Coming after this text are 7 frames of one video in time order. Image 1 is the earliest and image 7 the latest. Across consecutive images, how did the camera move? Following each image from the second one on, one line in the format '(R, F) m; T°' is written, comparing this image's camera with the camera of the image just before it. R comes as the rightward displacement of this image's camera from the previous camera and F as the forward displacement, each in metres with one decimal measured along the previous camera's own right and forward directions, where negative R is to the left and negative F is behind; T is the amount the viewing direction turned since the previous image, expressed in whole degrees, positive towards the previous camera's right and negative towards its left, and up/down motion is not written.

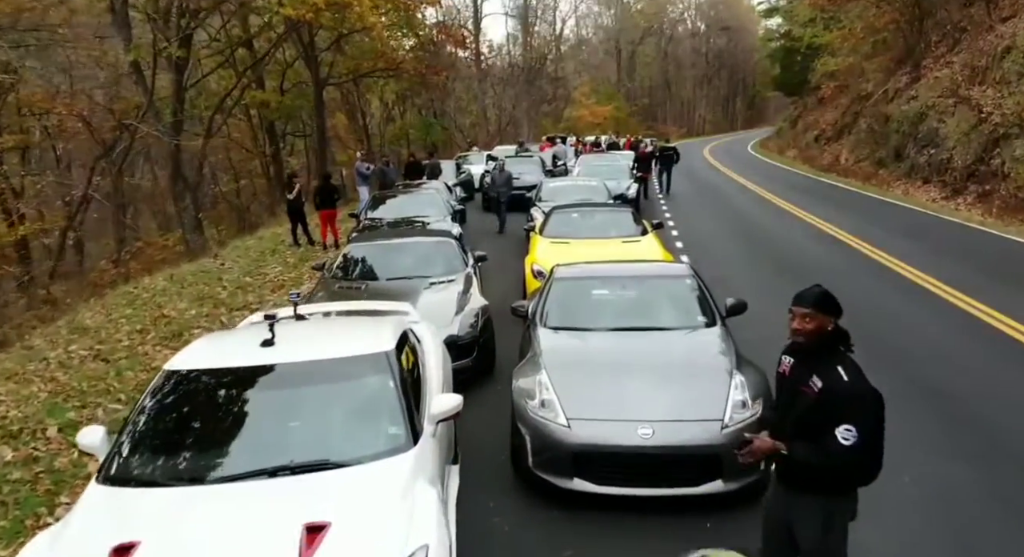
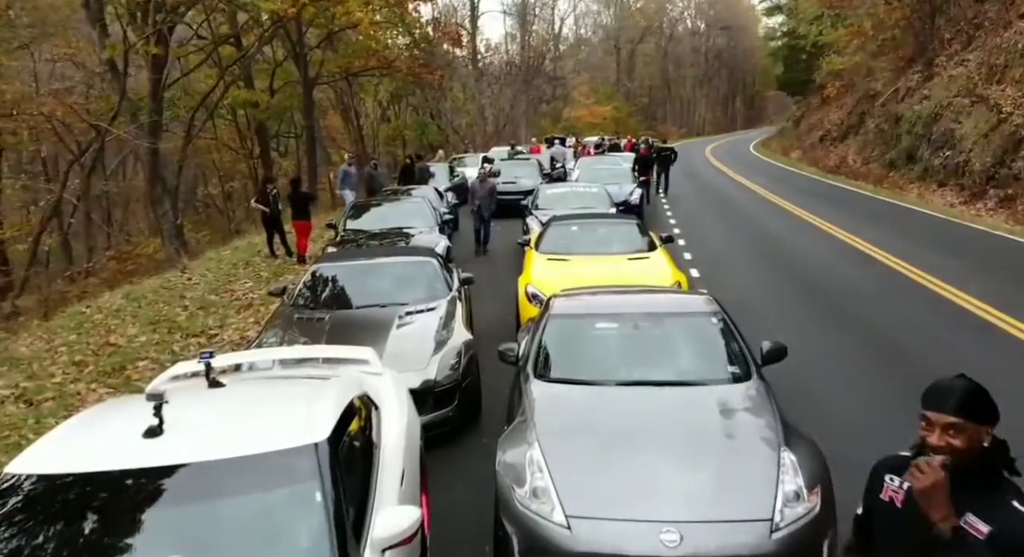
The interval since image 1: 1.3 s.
(+0.1, +1.2) m; 0°
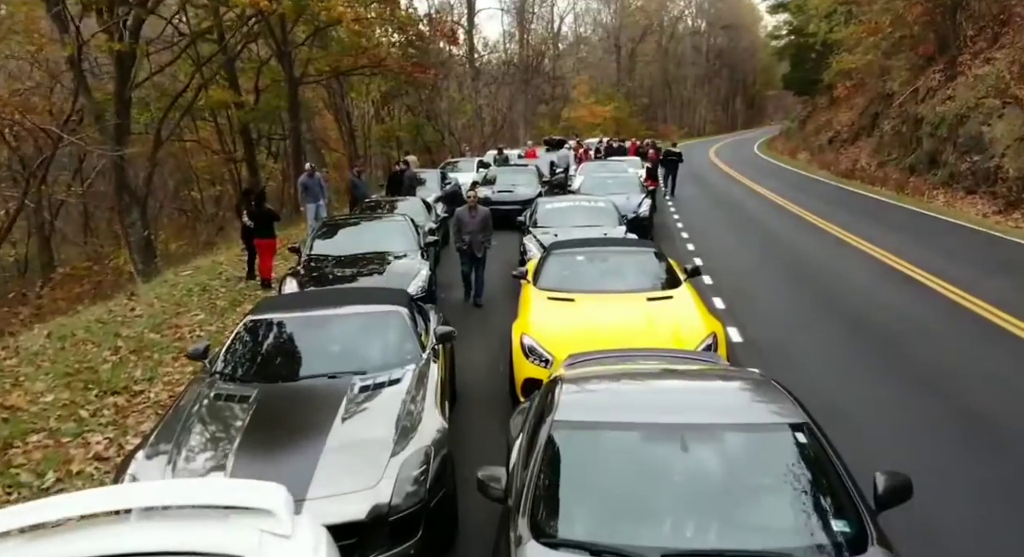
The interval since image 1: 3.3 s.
(+0.1, +1.8) m; 0°
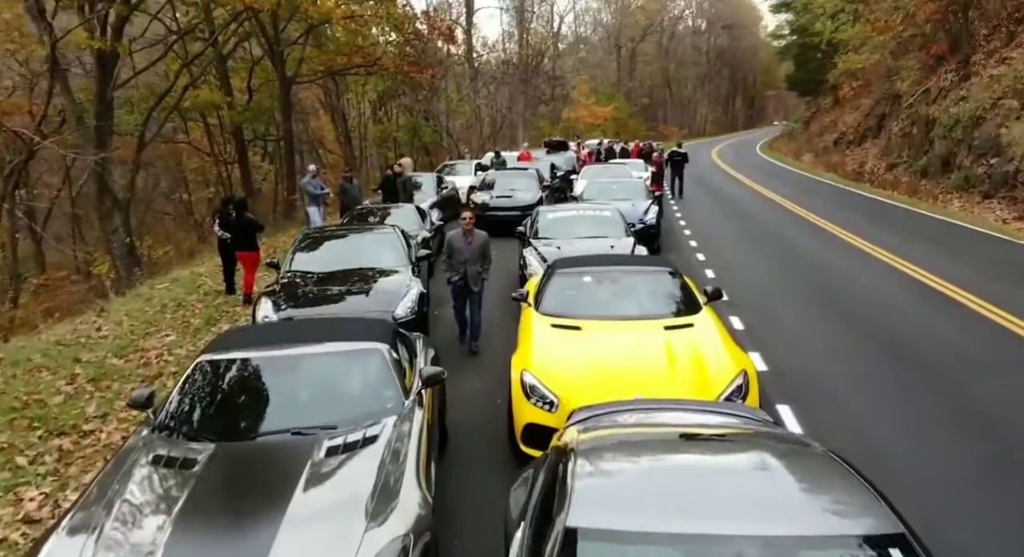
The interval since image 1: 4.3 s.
(0.0, +0.9) m; 0°
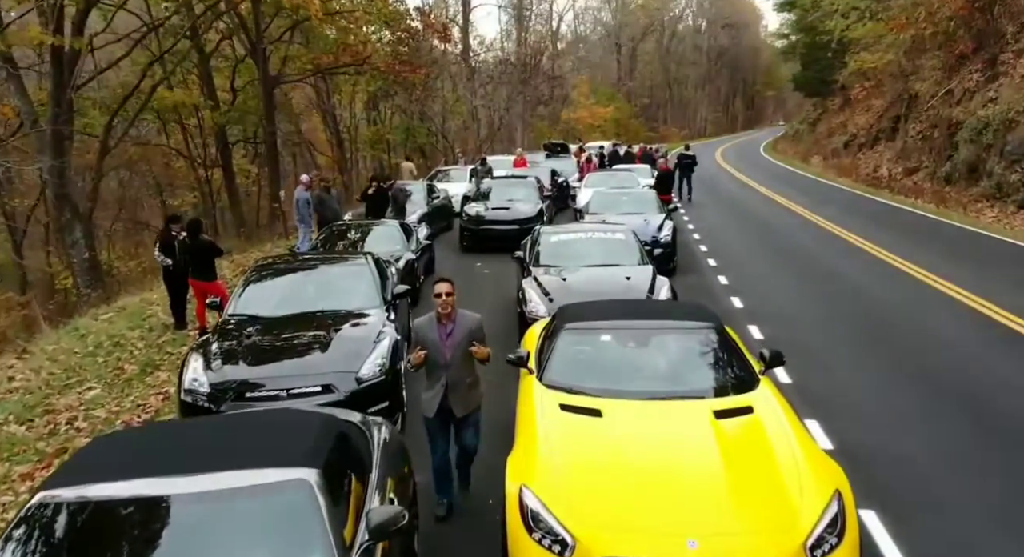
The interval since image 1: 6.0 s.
(0.0, +1.8) m; 0°
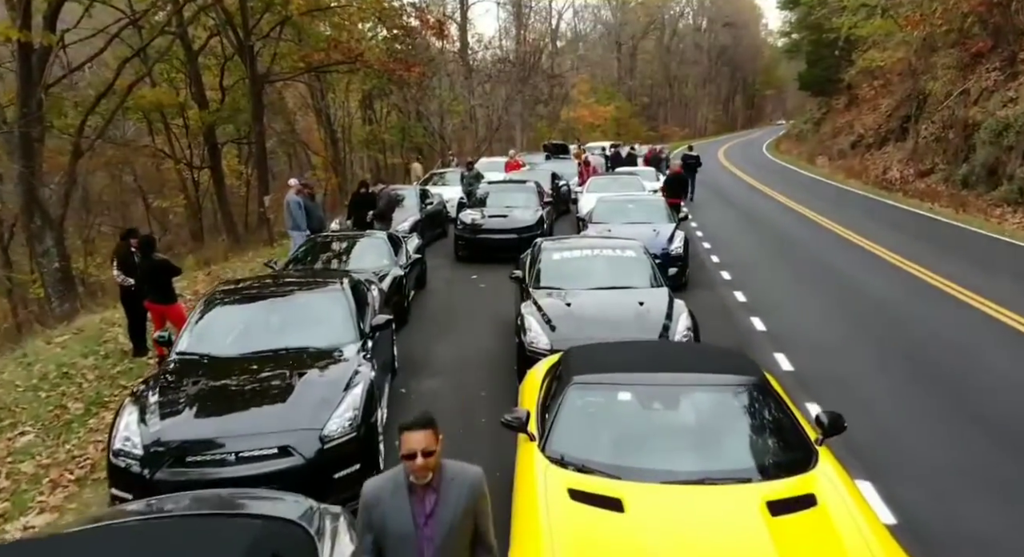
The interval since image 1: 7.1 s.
(0.0, +1.1) m; 0°
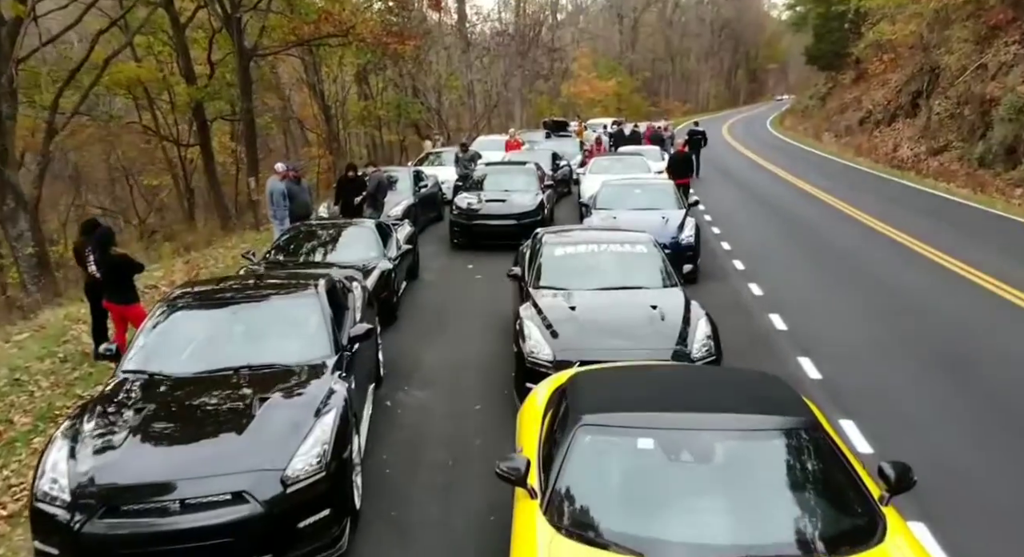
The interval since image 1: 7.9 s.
(0.0, +0.9) m; 0°
